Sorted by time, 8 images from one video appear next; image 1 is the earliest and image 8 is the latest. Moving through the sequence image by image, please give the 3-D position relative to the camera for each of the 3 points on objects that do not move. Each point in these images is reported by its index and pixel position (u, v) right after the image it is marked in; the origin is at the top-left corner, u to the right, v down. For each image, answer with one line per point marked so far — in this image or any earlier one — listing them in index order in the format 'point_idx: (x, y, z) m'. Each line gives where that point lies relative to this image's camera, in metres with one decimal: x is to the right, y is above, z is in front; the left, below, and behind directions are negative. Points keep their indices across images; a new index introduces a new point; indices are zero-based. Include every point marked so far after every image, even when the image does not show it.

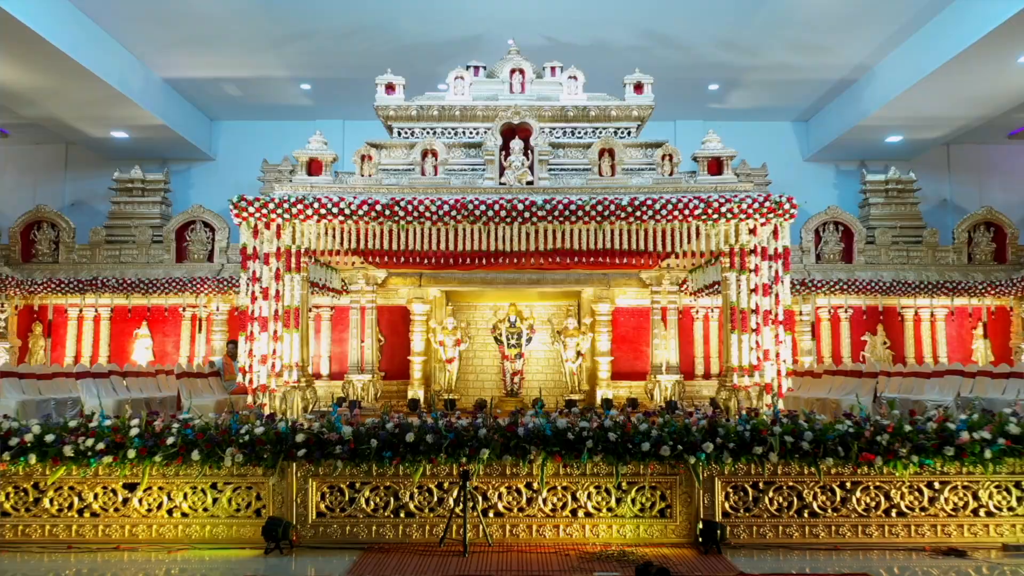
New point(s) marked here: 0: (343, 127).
0: (-2.3, +2.2, +11.4) m
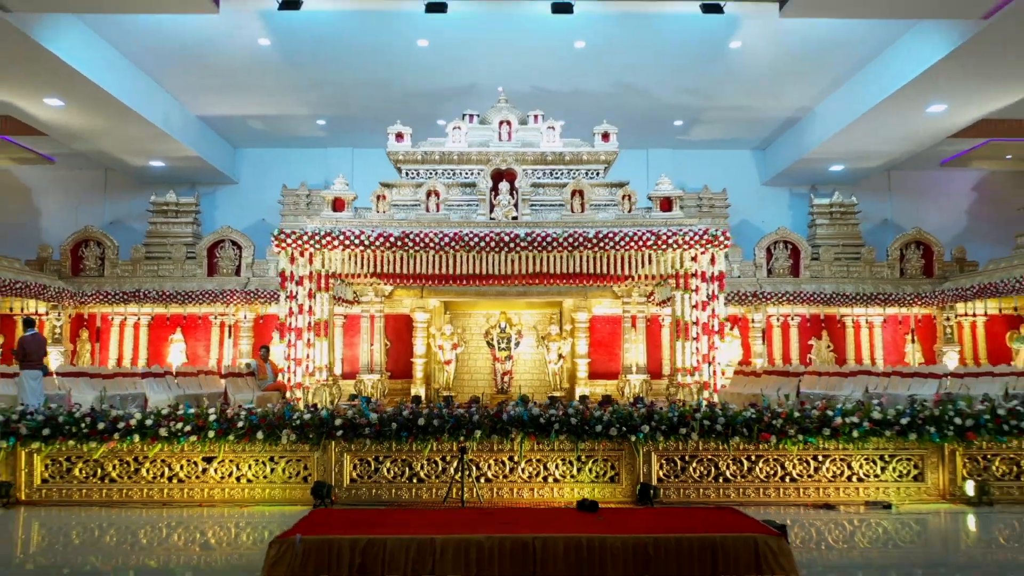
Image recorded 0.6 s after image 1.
0: (-2.4, +2.1, +12.9) m
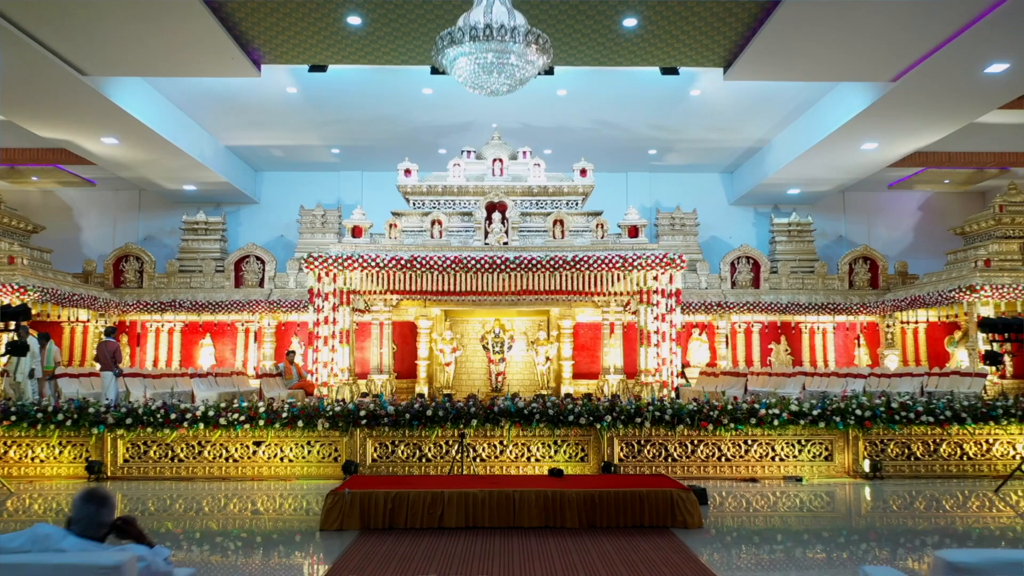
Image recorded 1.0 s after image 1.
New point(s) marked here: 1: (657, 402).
0: (-2.6, +1.9, +14.3) m
1: (+1.3, -1.0, +7.4) m
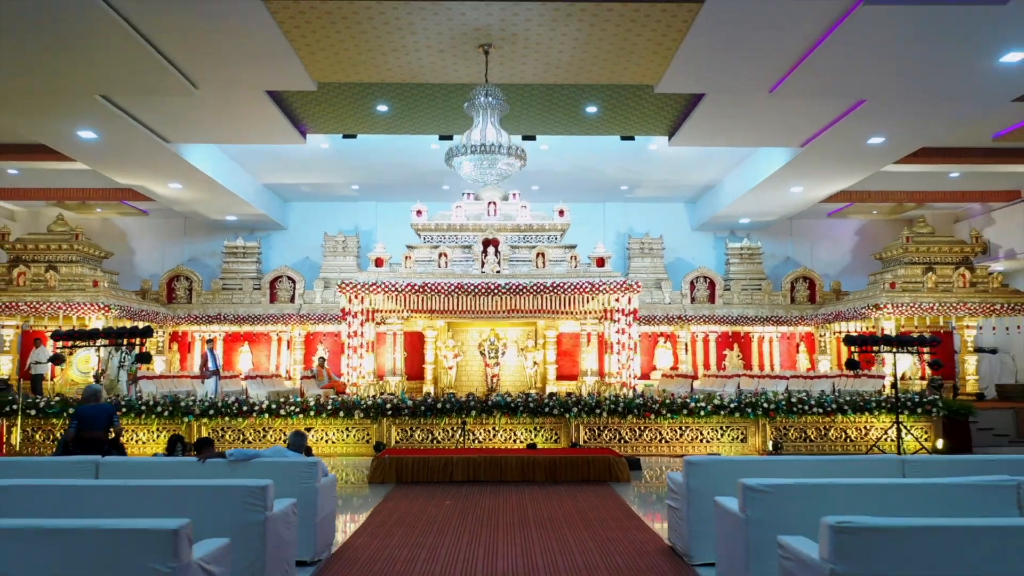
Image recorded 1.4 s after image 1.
0: (-2.7, +1.6, +16.7) m
1: (+1.2, -1.3, +9.7) m
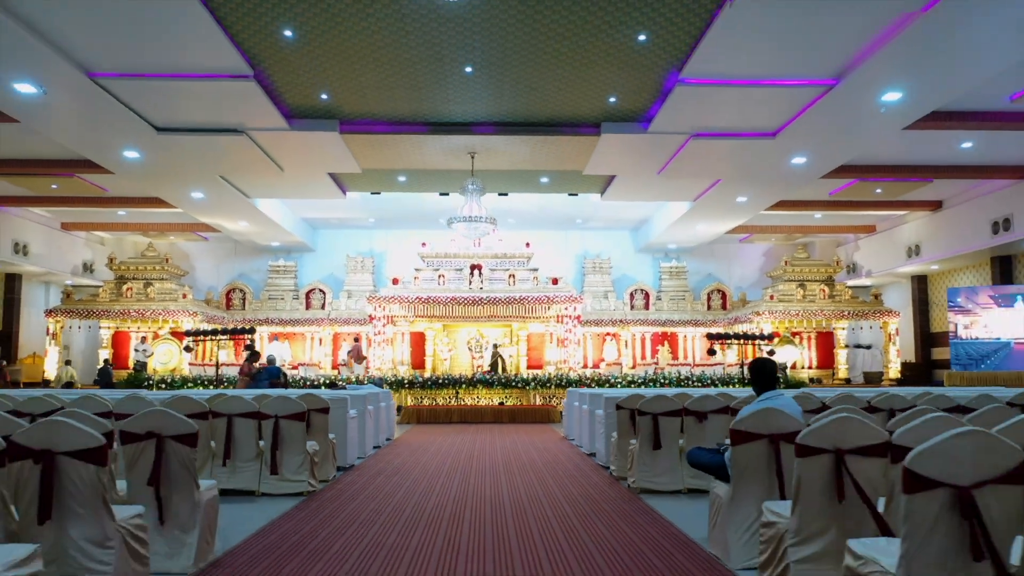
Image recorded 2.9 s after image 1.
0: (-3.2, +1.4, +21.2) m
1: (+0.8, -1.5, +14.3) m
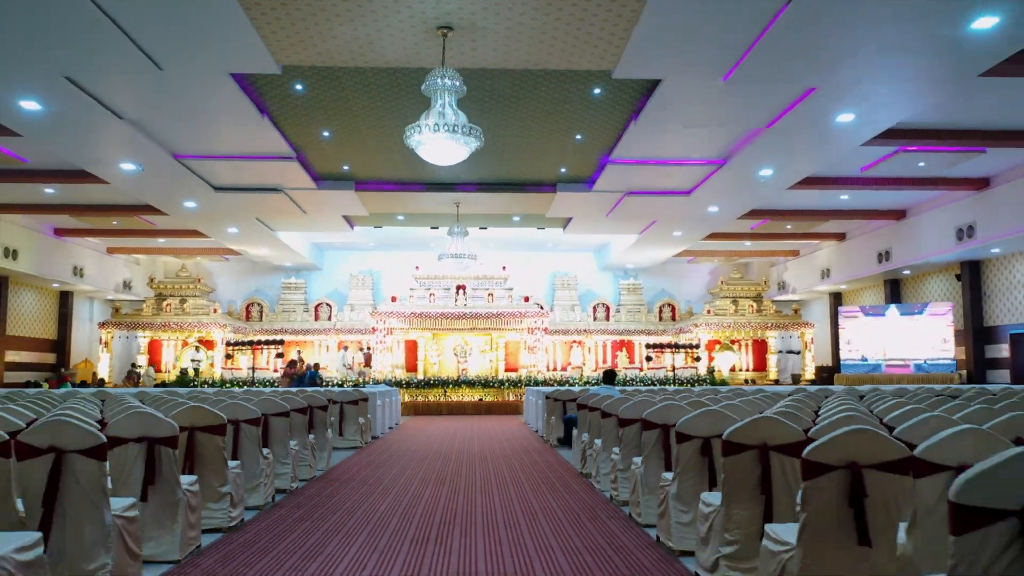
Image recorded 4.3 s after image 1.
0: (-3.7, +1.0, +24.5) m
1: (+0.3, -1.9, +17.6) m
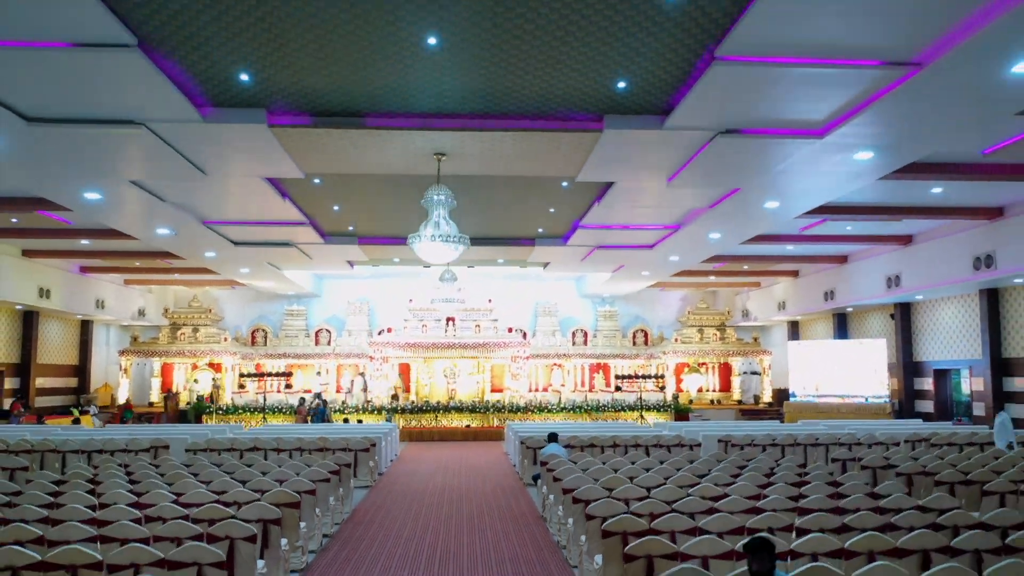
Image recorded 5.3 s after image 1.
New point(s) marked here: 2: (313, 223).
0: (-4.2, +0.2, +26.4) m
1: (0.0, -2.7, +19.6) m
2: (-3.6, +1.2, +15.2) m
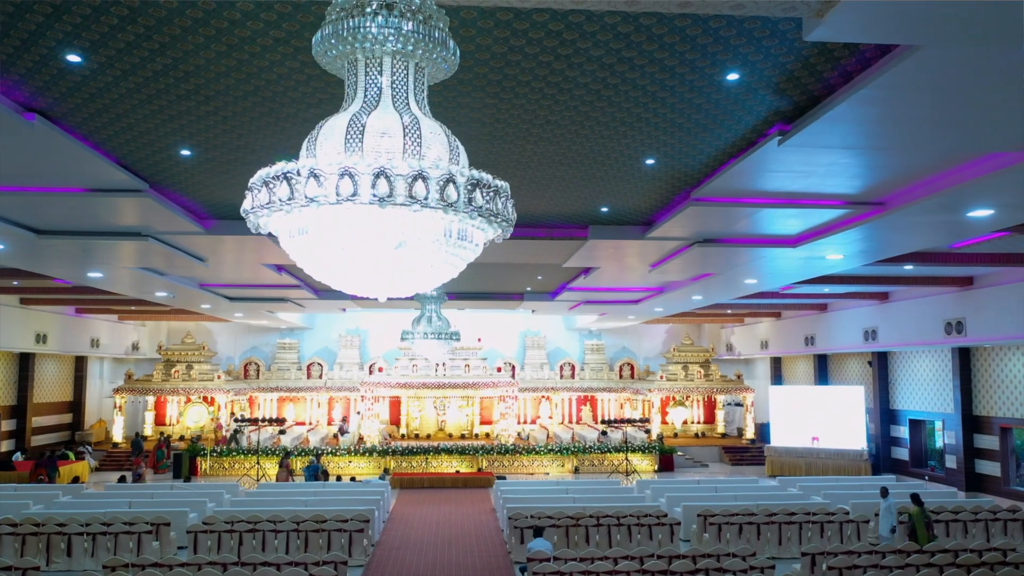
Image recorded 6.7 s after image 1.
0: (-4.5, -0.9, +26.8) m
1: (-0.3, -3.8, +20.1) m
2: (-3.8, +0.1, +15.6) m
